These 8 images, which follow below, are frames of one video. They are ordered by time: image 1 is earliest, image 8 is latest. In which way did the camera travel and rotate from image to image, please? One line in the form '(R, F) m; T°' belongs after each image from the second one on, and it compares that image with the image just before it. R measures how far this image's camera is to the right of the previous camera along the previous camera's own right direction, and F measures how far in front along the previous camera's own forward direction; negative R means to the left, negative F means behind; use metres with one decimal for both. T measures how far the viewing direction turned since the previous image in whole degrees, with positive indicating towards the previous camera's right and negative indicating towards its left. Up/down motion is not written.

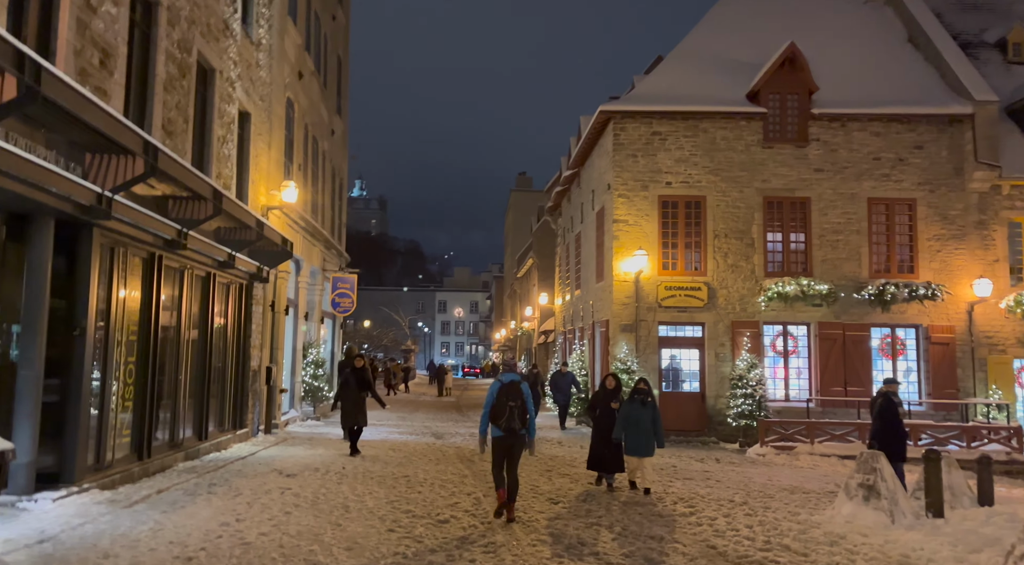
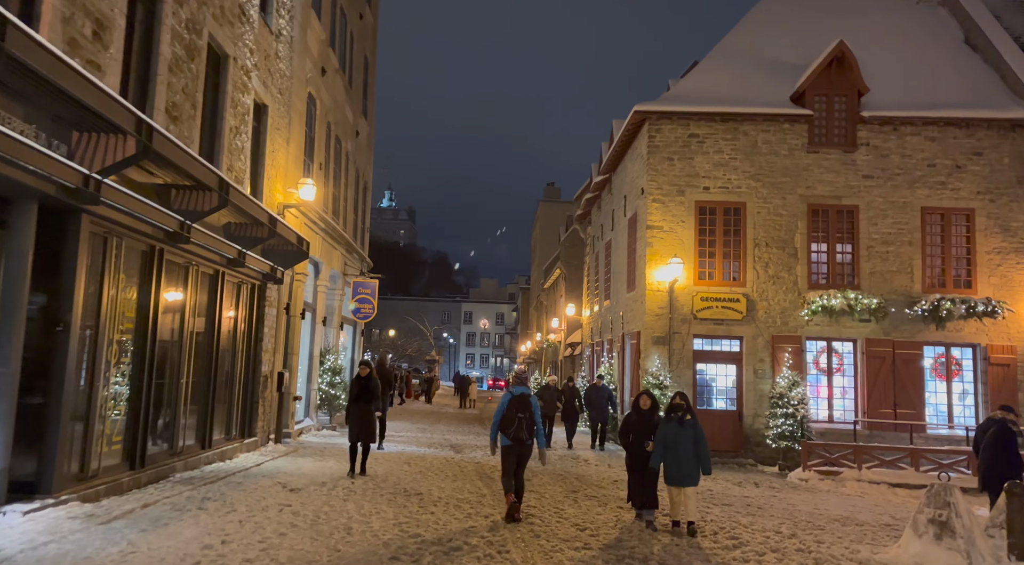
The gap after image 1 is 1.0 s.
(0.0, +1.0) m; -2°
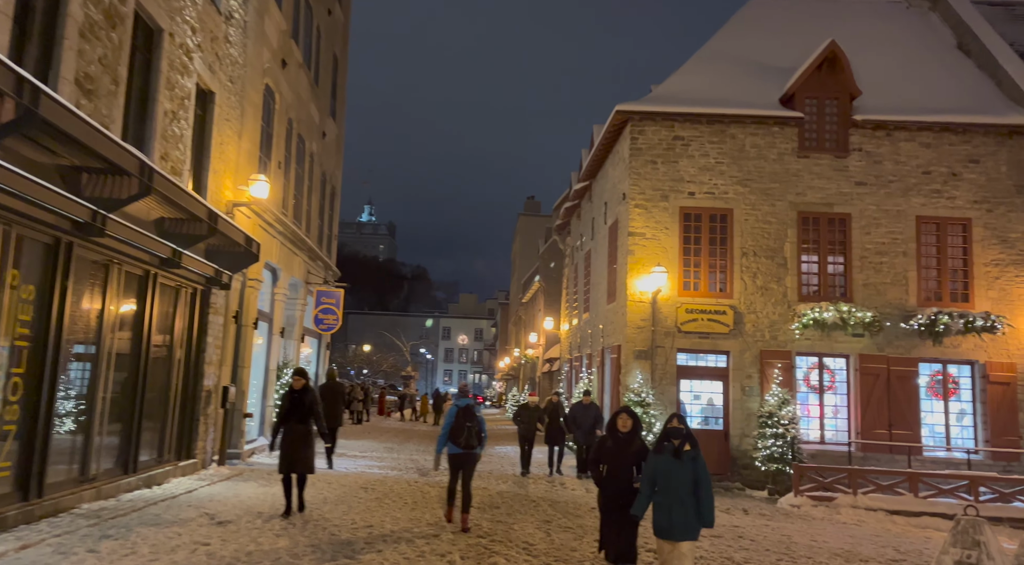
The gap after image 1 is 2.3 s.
(+0.2, +1.3) m; +1°
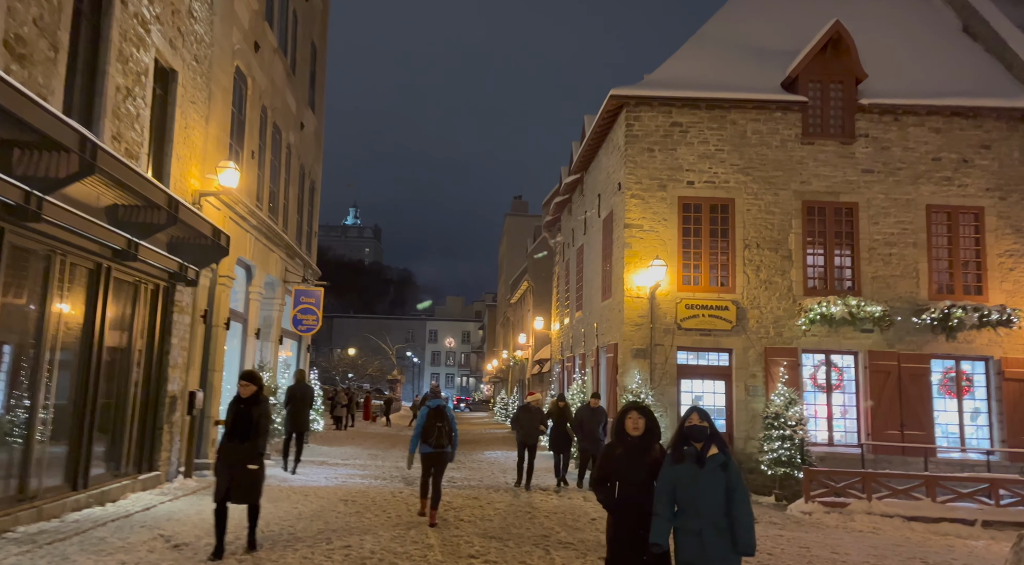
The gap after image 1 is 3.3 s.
(-0.1, +1.0) m; +1°
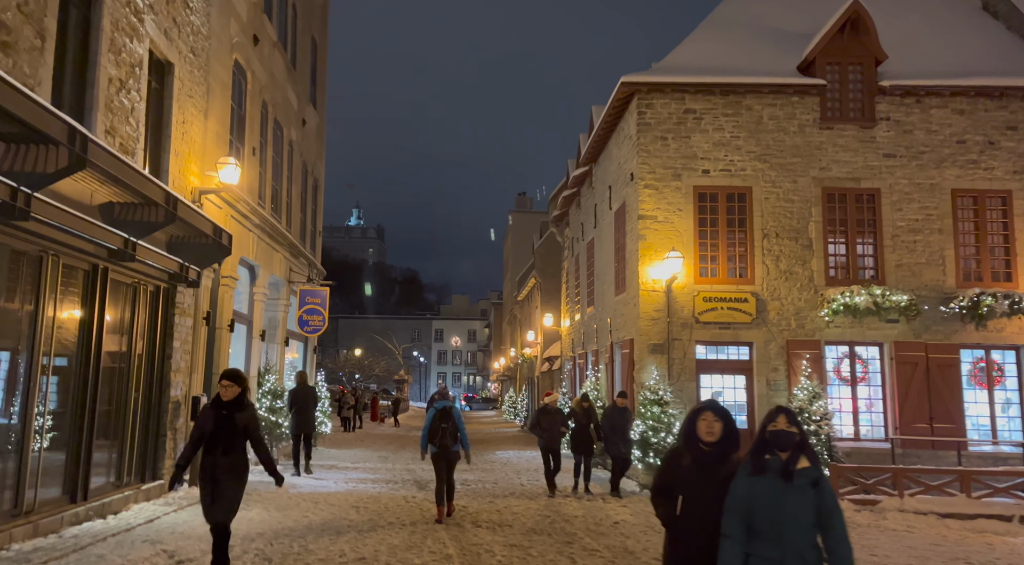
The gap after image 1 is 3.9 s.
(-0.1, +0.5) m; 0°
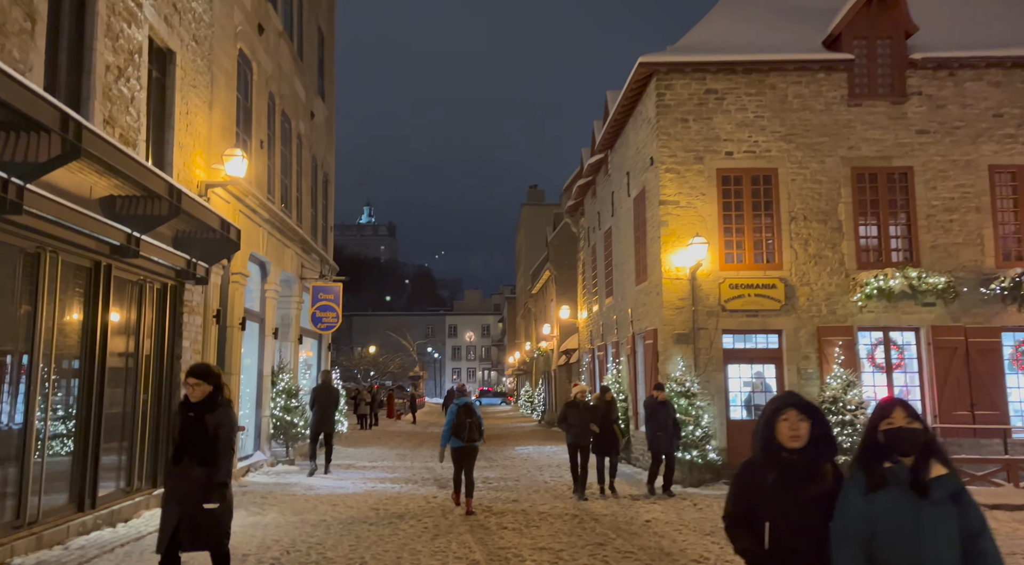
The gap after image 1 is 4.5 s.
(-0.1, +0.5) m; -1°
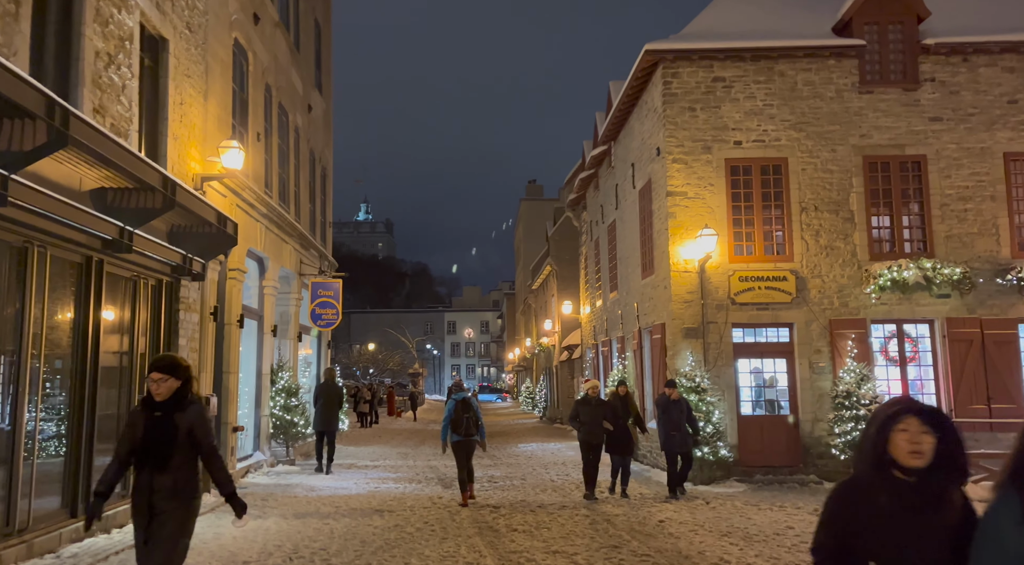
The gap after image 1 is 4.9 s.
(-0.1, +0.4) m; 0°
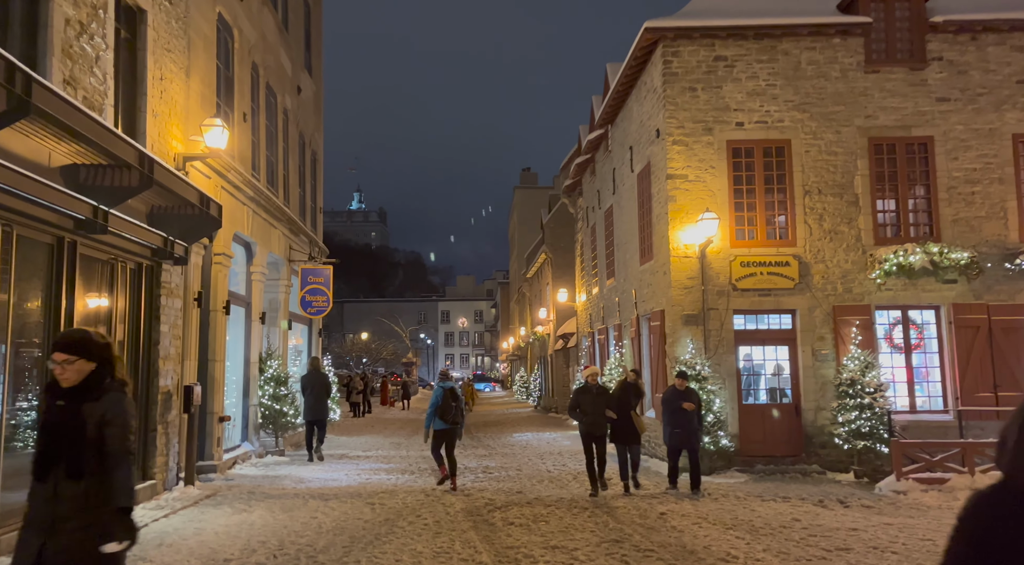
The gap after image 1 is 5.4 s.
(0.0, +0.4) m; 0°
